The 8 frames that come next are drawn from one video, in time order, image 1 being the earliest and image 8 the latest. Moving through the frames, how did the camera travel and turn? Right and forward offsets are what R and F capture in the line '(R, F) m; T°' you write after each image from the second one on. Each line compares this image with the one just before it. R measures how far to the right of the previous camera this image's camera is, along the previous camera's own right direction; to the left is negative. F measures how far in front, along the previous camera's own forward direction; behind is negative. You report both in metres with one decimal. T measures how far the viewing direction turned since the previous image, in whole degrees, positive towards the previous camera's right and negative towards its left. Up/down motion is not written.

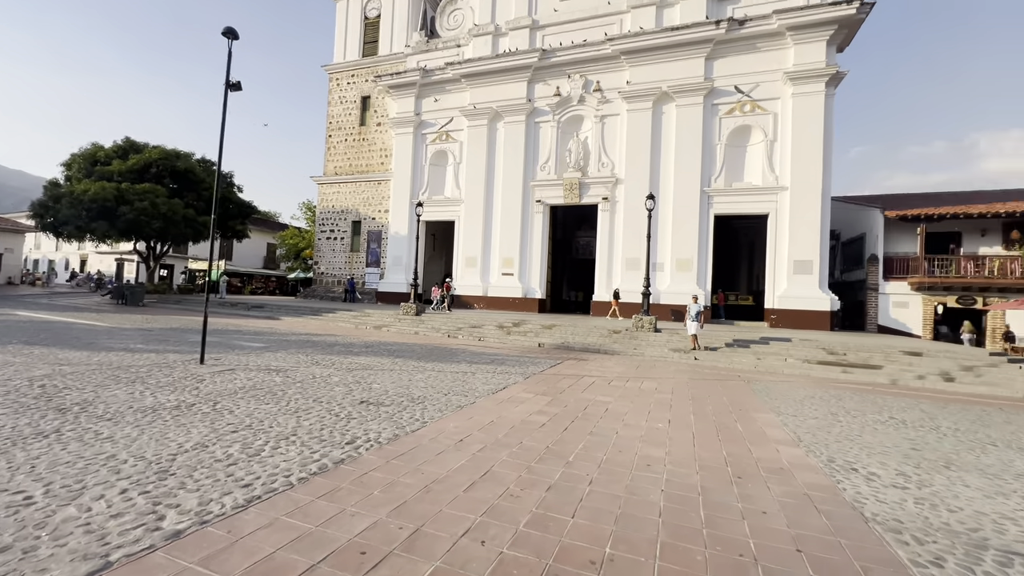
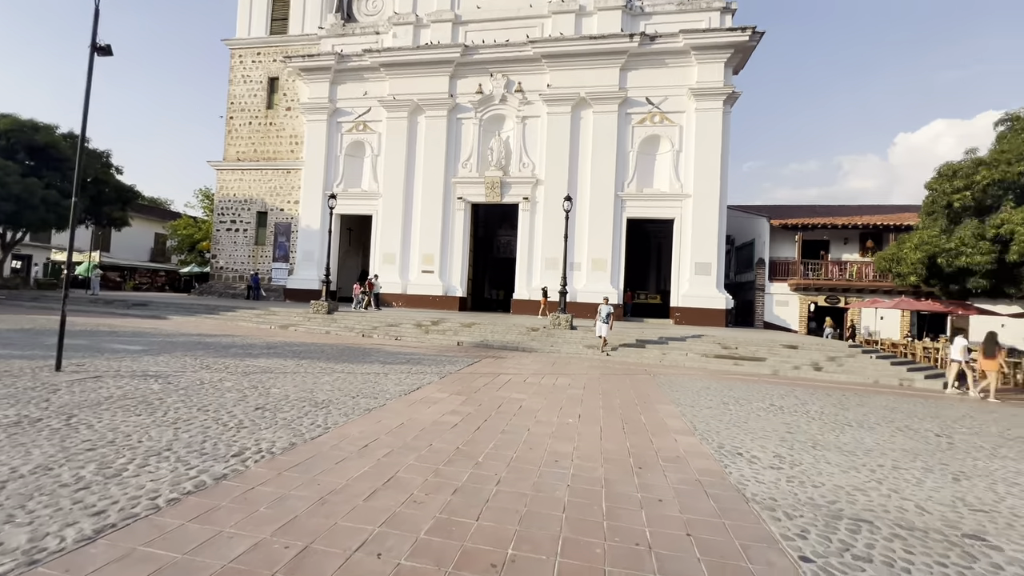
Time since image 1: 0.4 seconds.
(+0.1, +0.1) m; +10°
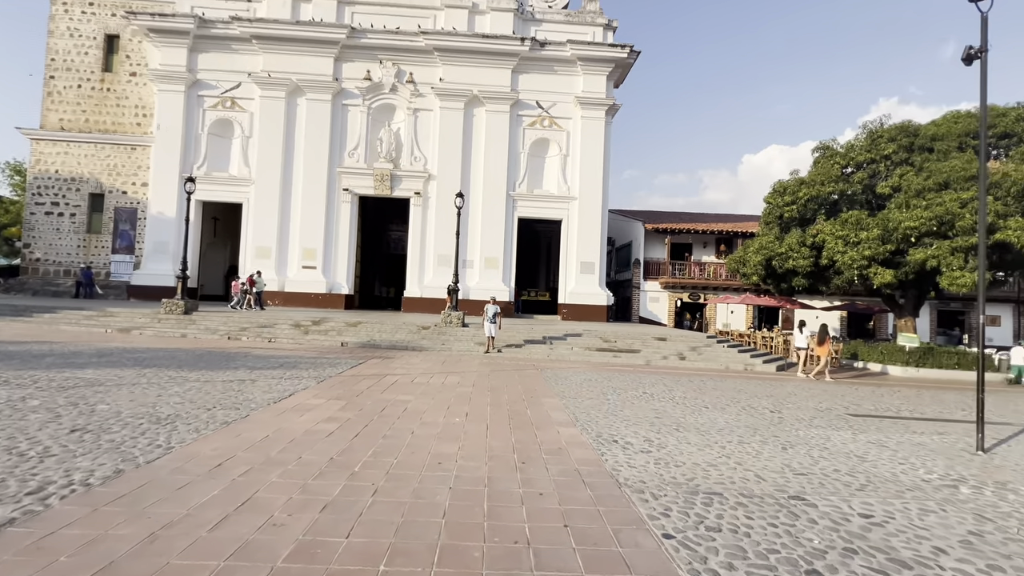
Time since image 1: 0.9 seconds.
(+0.1, +0.1) m; +13°
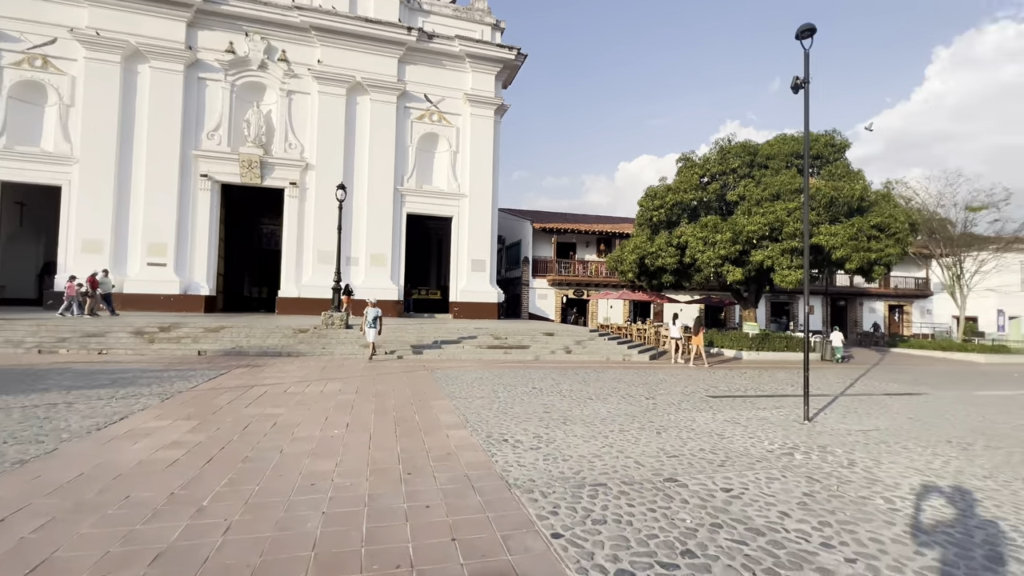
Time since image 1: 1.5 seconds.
(+0.1, +0.2) m; +14°
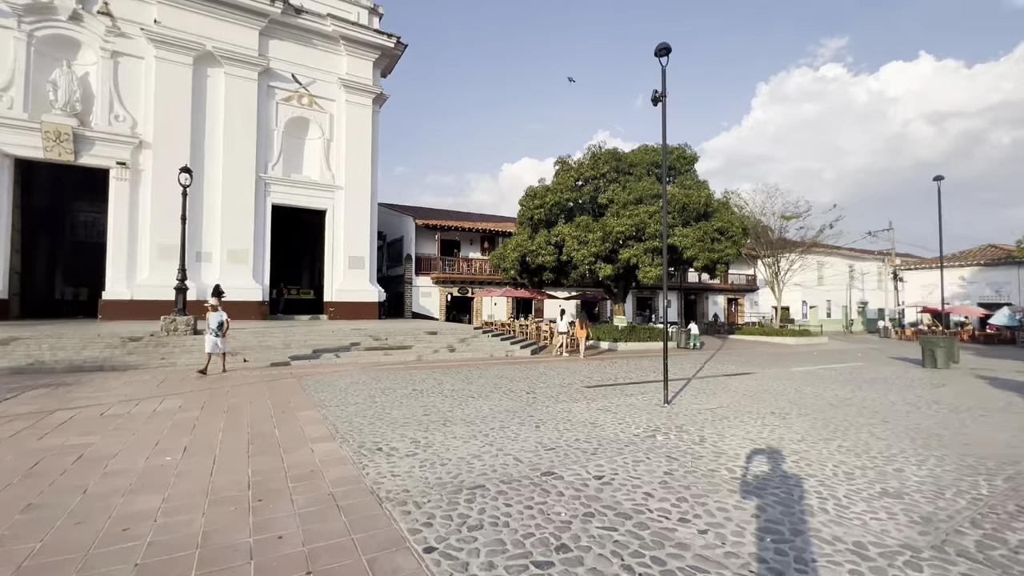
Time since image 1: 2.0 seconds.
(+0.1, +0.2) m; +14°
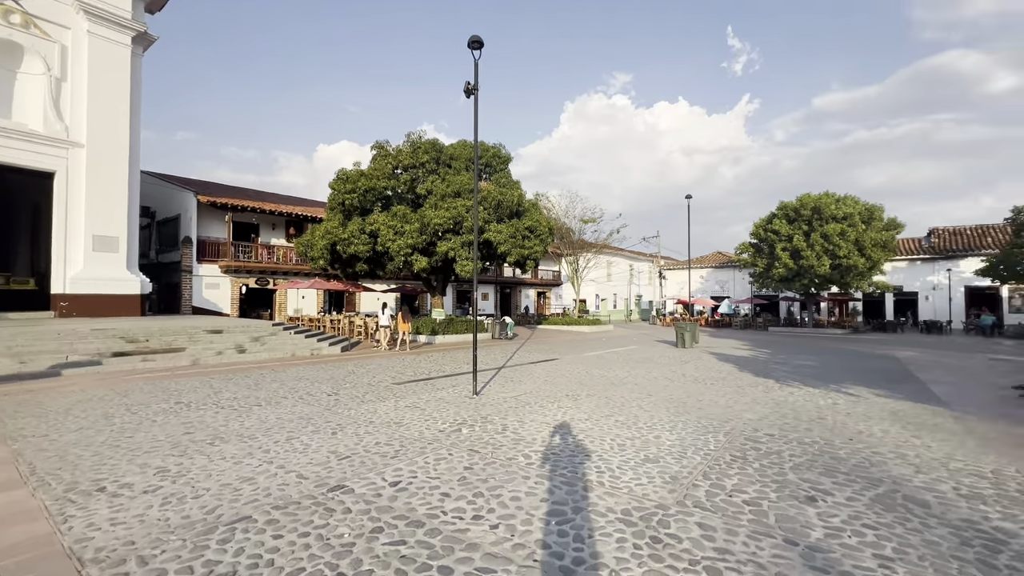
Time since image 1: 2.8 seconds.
(+0.3, +0.3) m; +22°
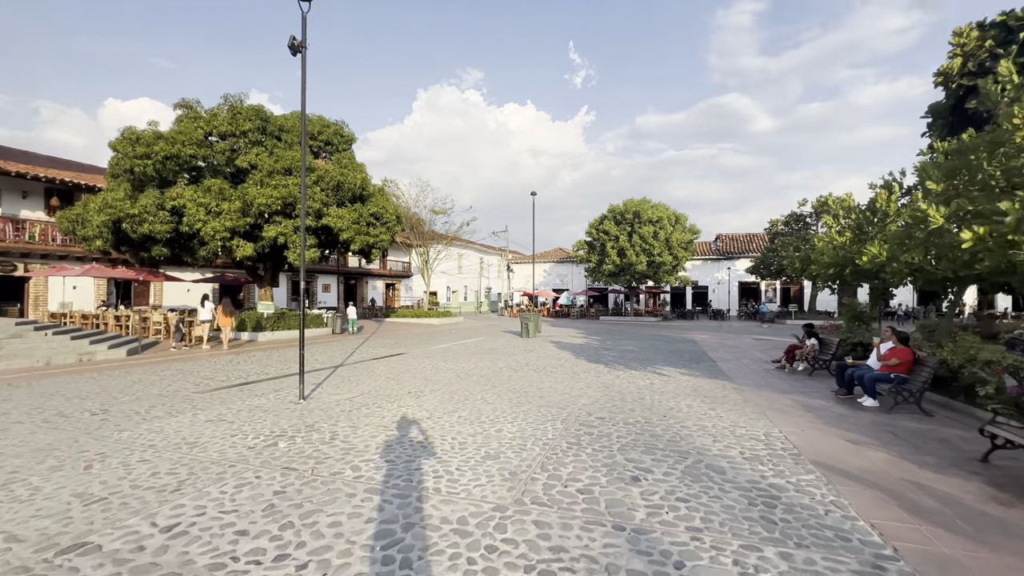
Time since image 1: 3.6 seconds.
(+0.2, +0.4) m; +19°
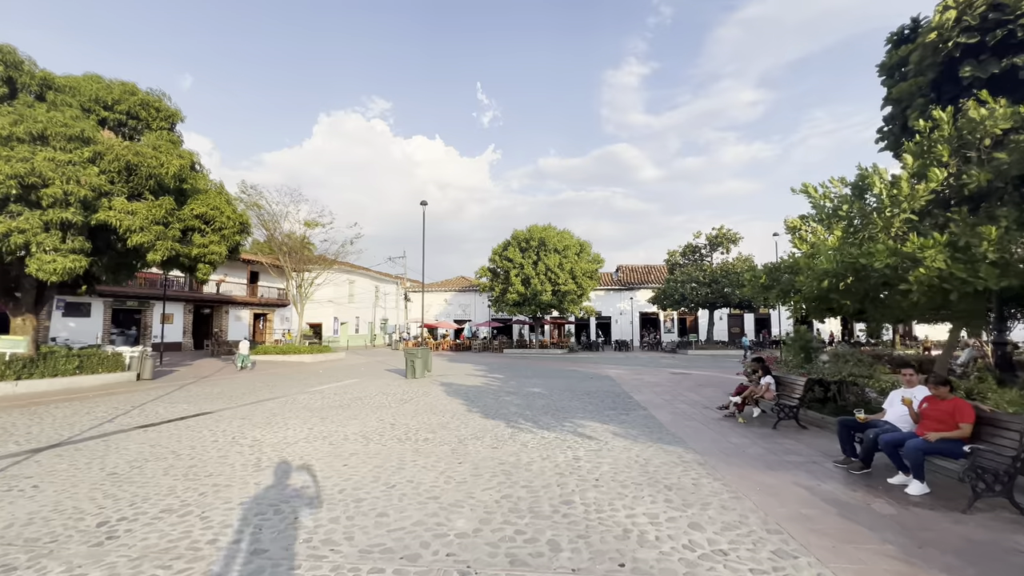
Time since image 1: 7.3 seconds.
(+0.8, +3.5) m; +12°
